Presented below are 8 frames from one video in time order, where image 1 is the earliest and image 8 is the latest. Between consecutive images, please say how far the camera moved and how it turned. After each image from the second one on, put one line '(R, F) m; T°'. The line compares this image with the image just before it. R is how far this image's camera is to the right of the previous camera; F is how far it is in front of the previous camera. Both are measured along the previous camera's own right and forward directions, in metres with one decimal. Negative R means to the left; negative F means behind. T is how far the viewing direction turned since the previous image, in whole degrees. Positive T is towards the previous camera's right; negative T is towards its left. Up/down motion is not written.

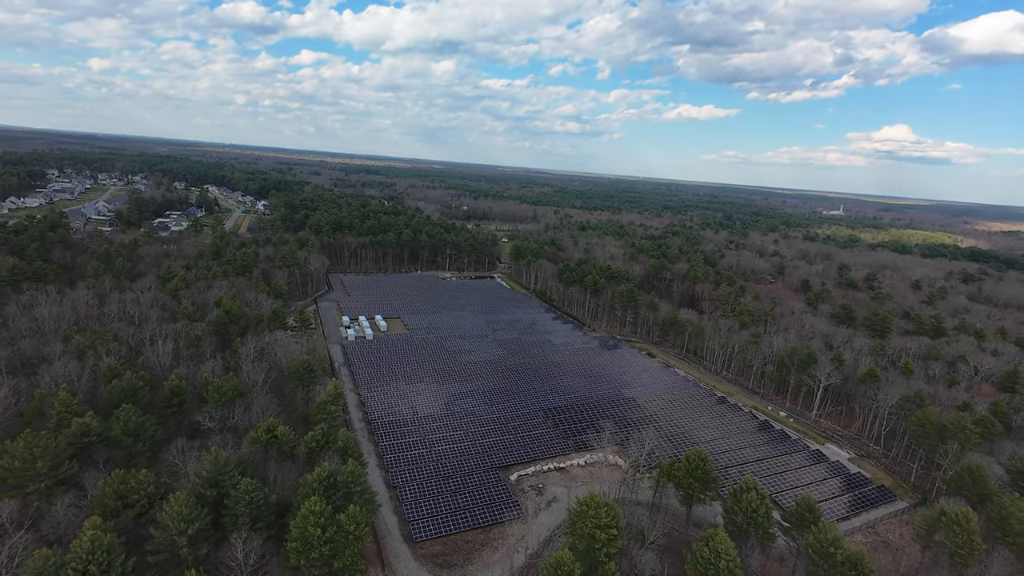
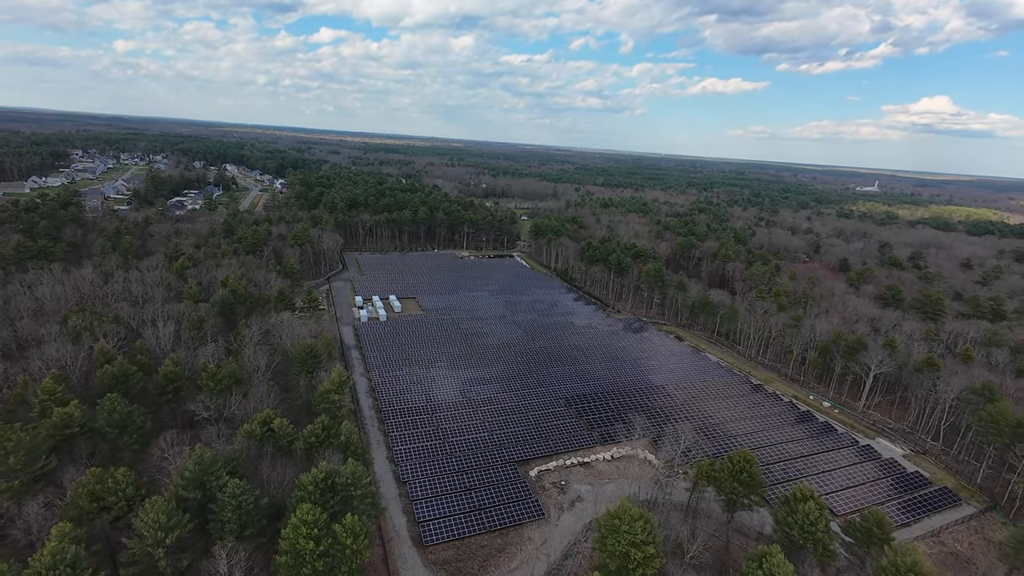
(0.0, +3.2) m; -2°
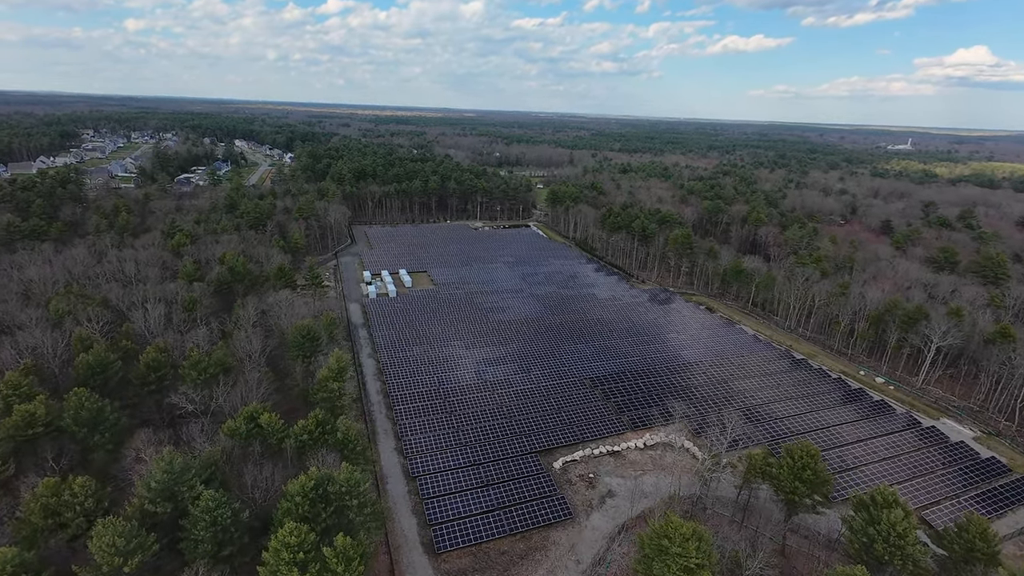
(-0.1, +3.8) m; -2°
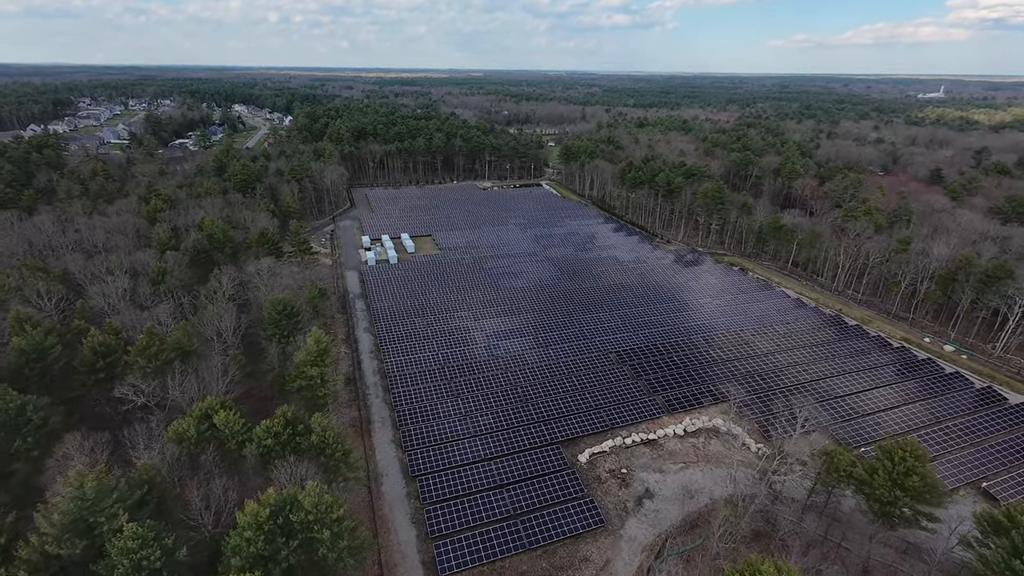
(-0.1, +4.9) m; -1°
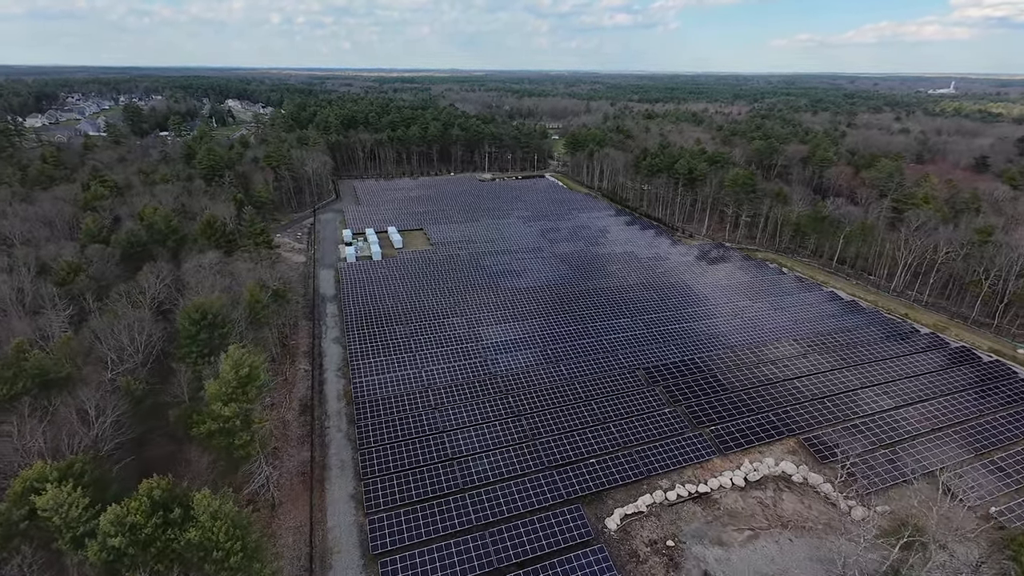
(0.0, +6.5) m; 0°
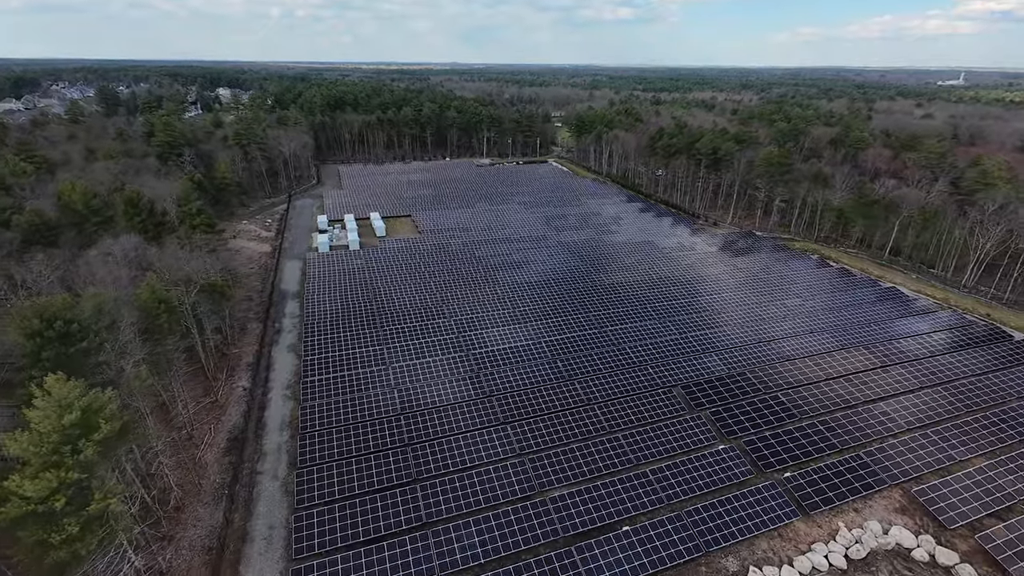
(0.0, +5.9) m; 0°
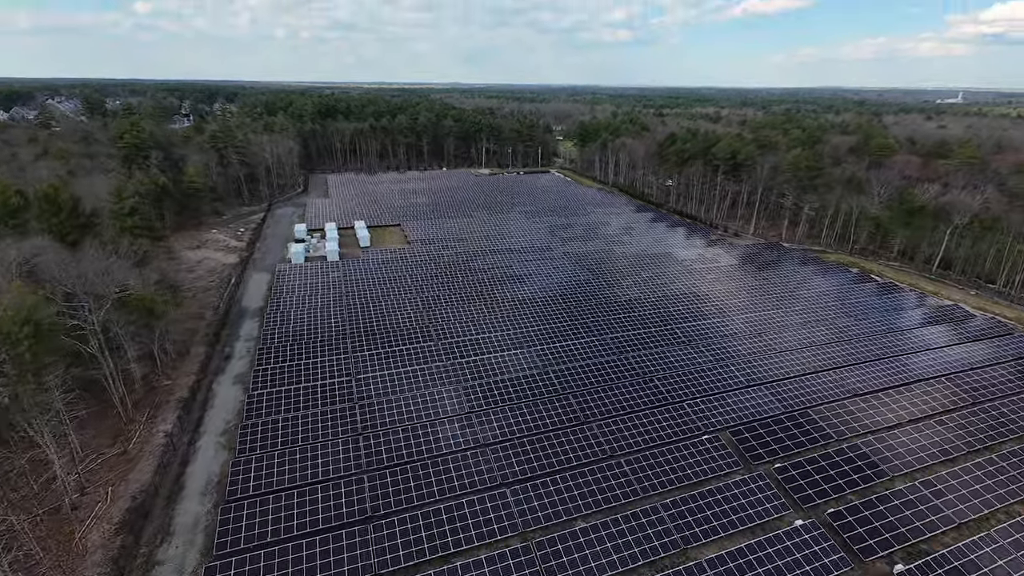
(0.0, +4.3) m; 0°
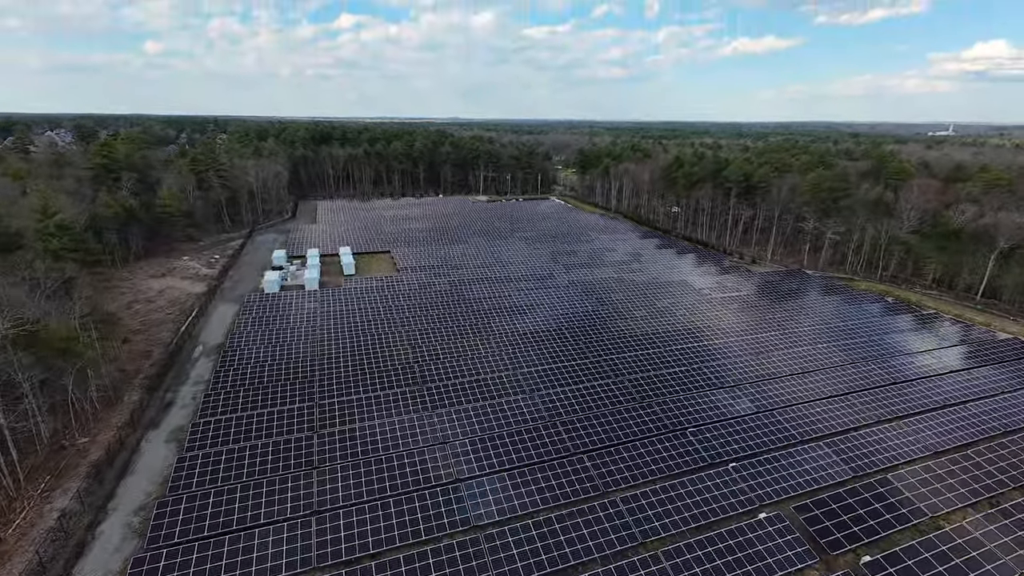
(0.0, +3.2) m; 0°
